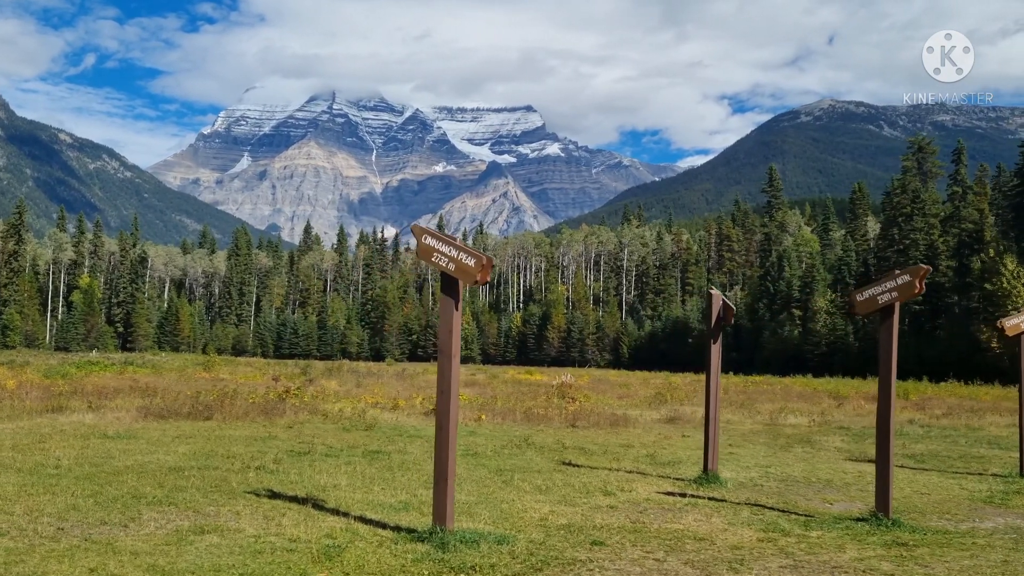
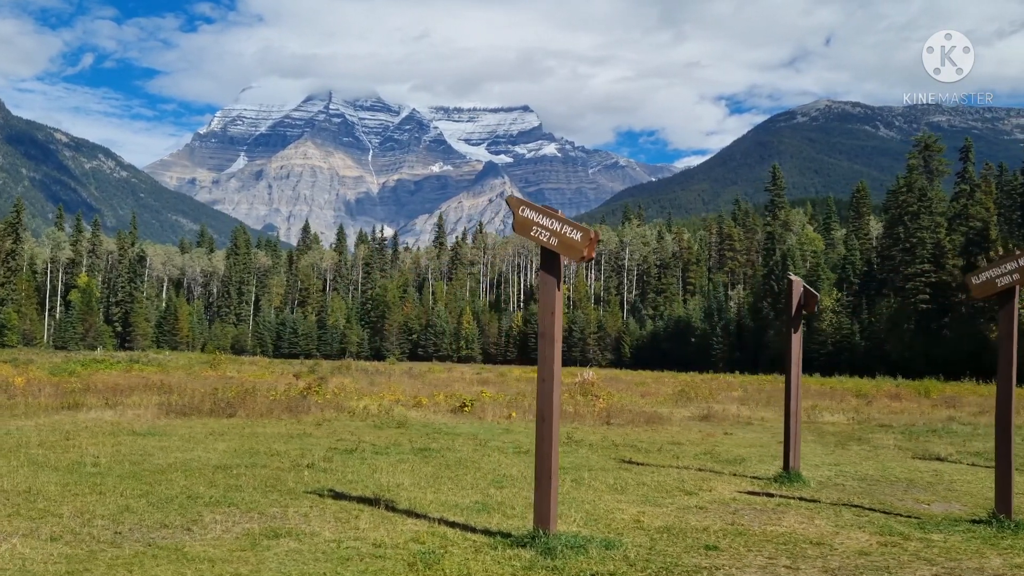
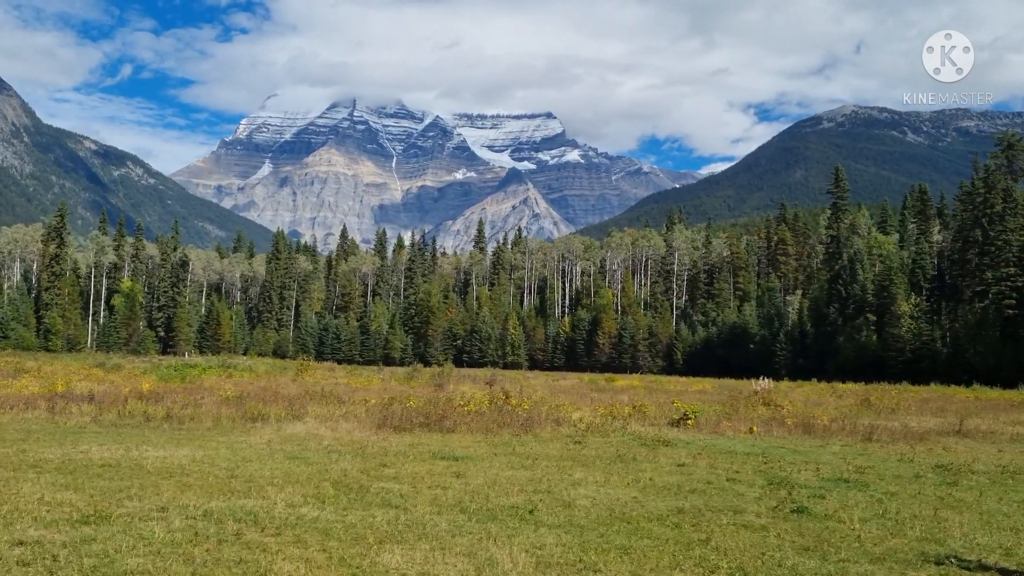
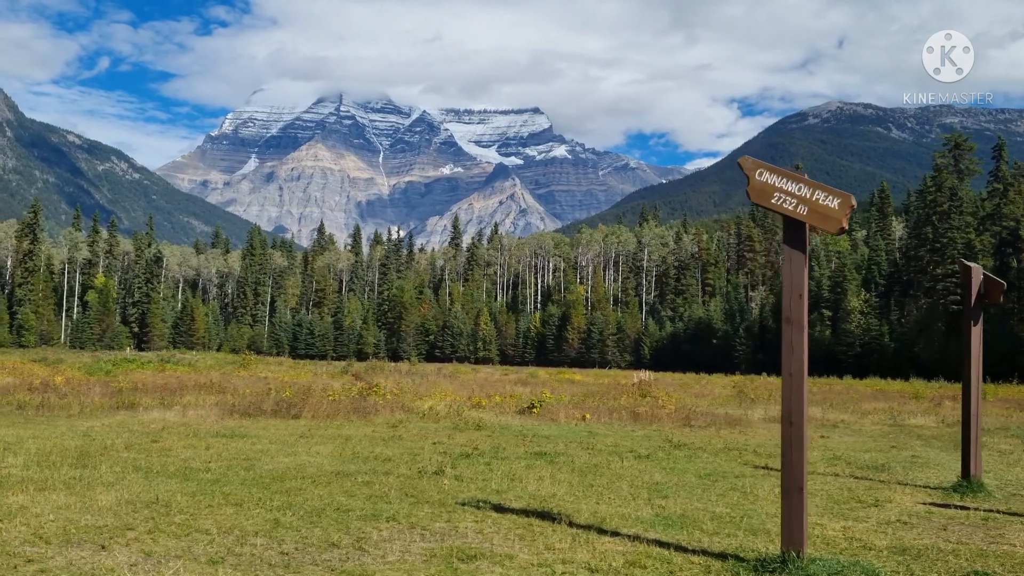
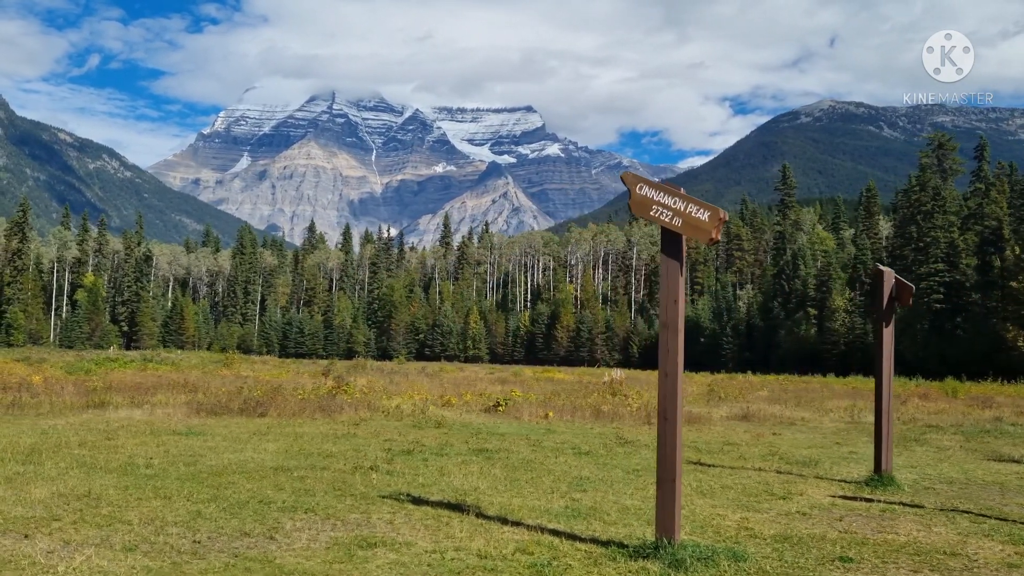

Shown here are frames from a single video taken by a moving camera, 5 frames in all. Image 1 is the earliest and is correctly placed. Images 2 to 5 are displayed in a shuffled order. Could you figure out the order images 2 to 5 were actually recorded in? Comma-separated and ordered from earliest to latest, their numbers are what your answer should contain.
2, 5, 4, 3
